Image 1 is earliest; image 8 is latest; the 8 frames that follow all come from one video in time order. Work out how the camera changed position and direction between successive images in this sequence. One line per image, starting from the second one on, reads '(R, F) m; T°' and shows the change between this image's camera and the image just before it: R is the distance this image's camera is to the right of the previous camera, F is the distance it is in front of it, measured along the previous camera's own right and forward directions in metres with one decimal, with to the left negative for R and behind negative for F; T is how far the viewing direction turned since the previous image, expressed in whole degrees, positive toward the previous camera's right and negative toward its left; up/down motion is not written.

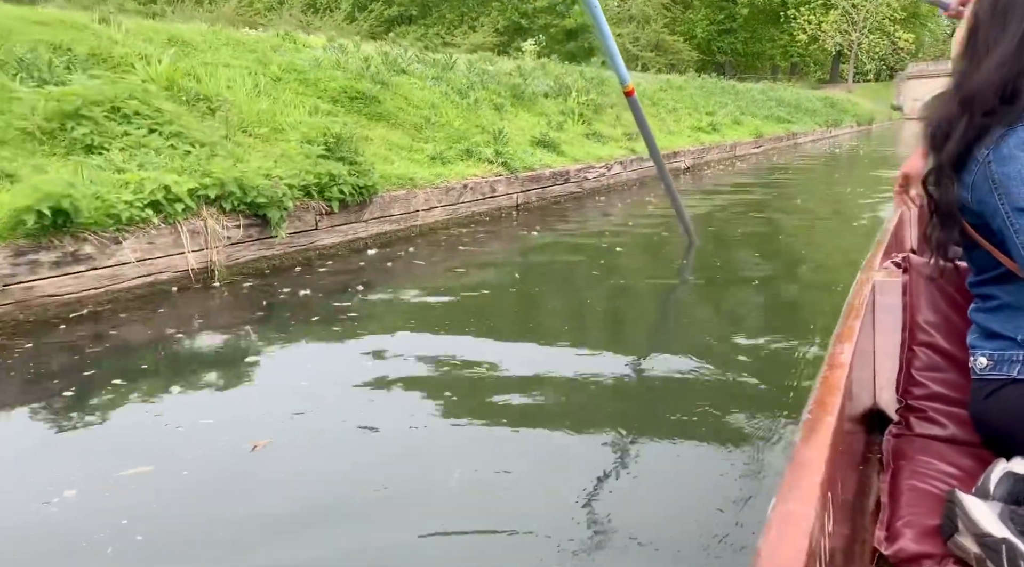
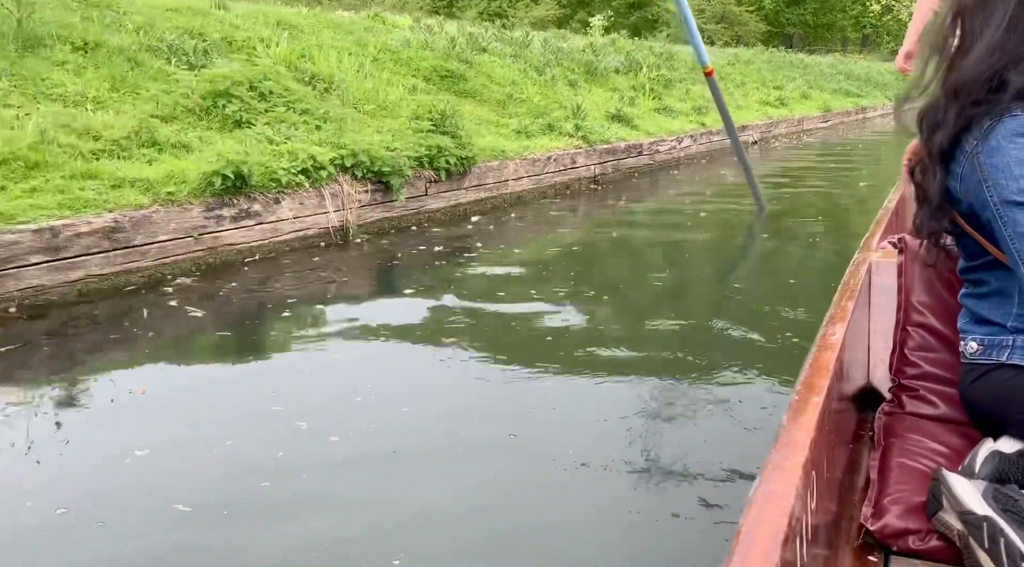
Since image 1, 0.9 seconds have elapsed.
(-0.2, -0.8) m; -4°
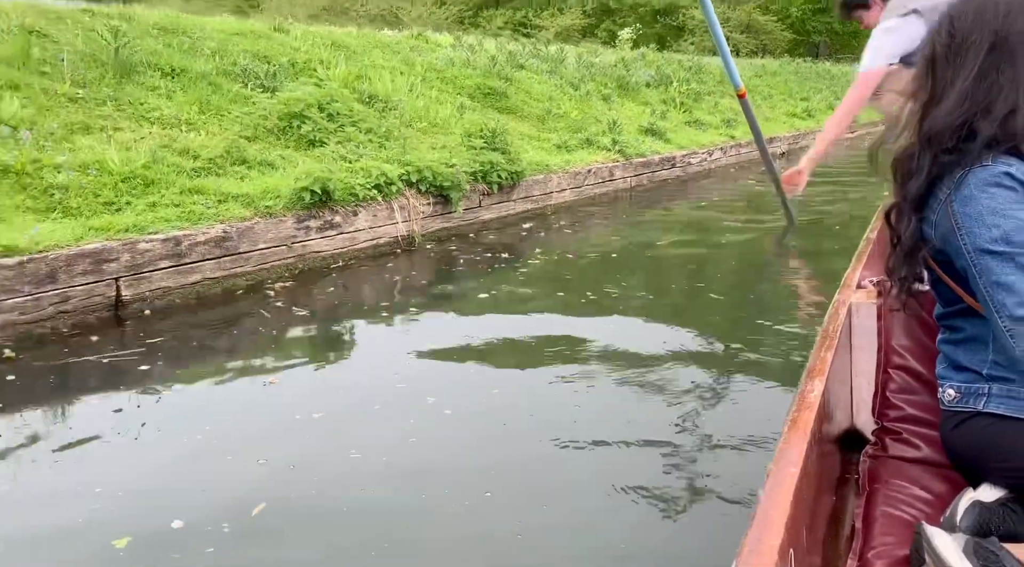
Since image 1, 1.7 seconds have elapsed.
(-0.2, -0.6) m; -2°
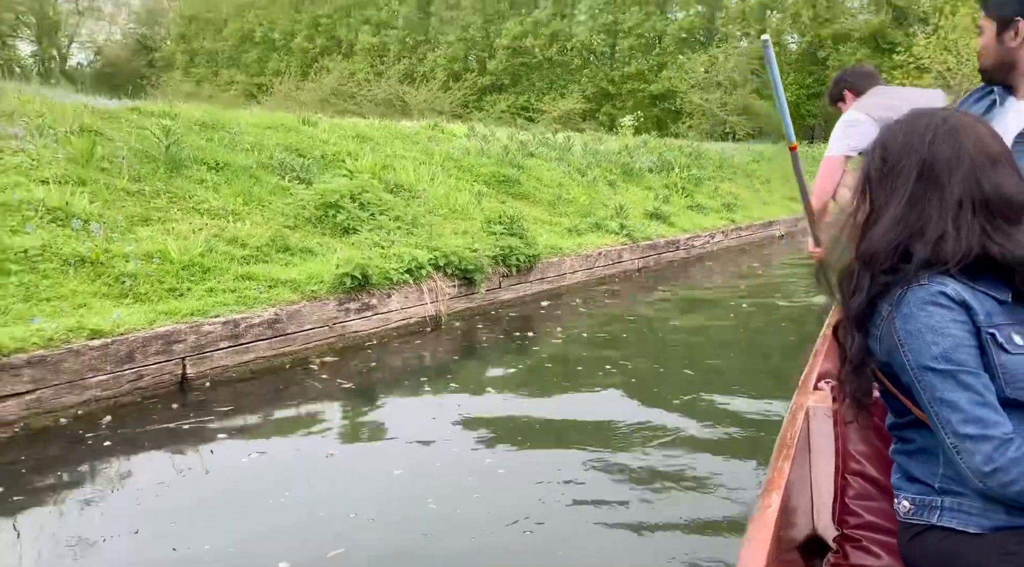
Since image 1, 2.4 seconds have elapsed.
(-0.2, -0.5) m; 0°
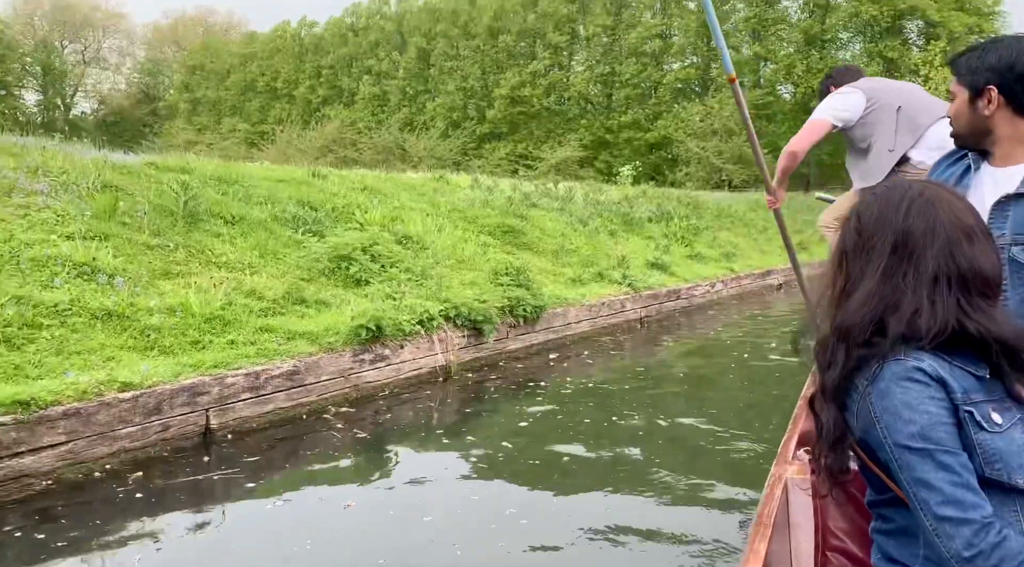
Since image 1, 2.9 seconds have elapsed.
(-0.1, -0.2) m; 0°
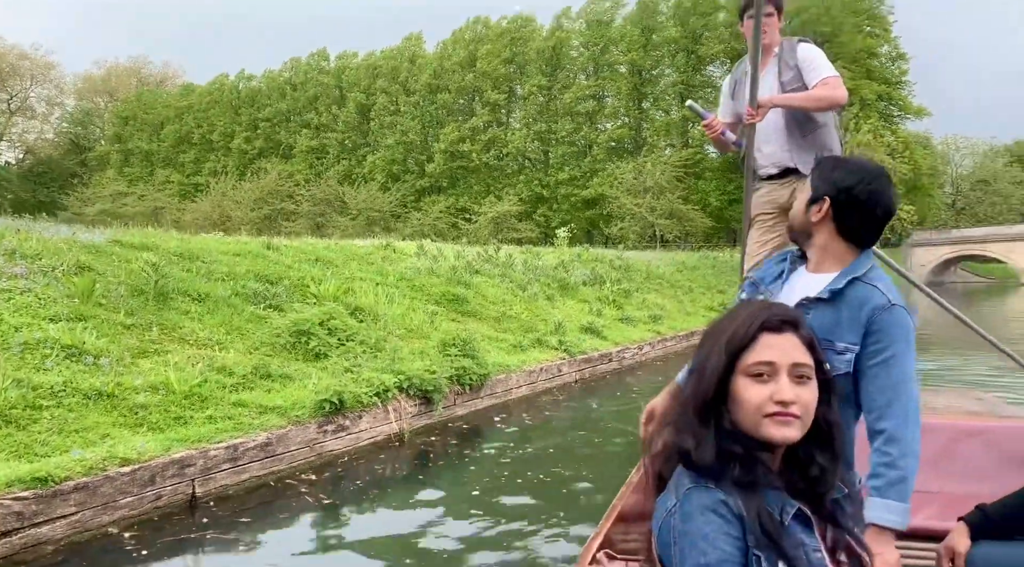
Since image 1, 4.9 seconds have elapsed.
(-0.1, -0.8) m; +4°
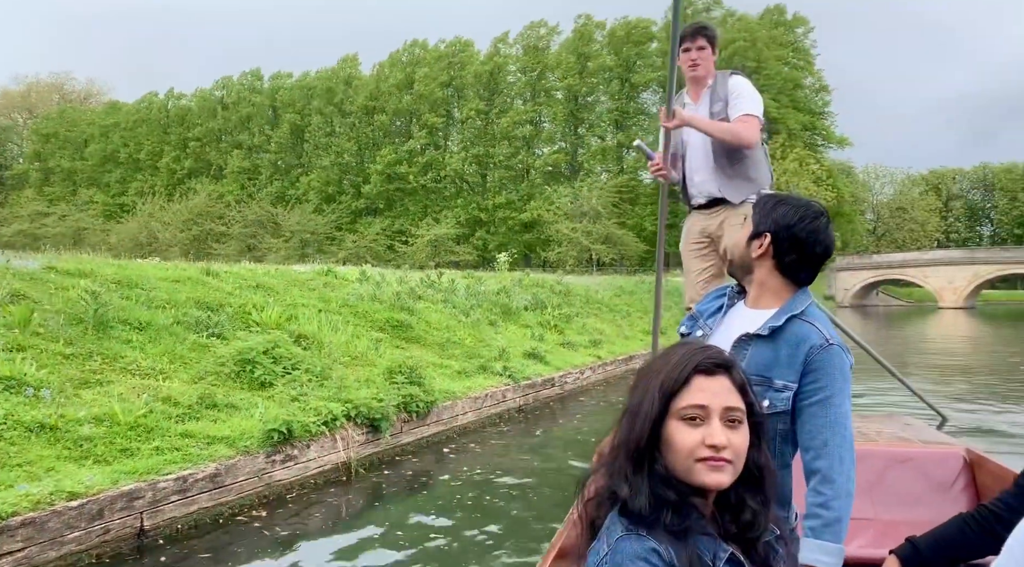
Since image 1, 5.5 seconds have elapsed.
(-0.1, -0.2) m; +4°
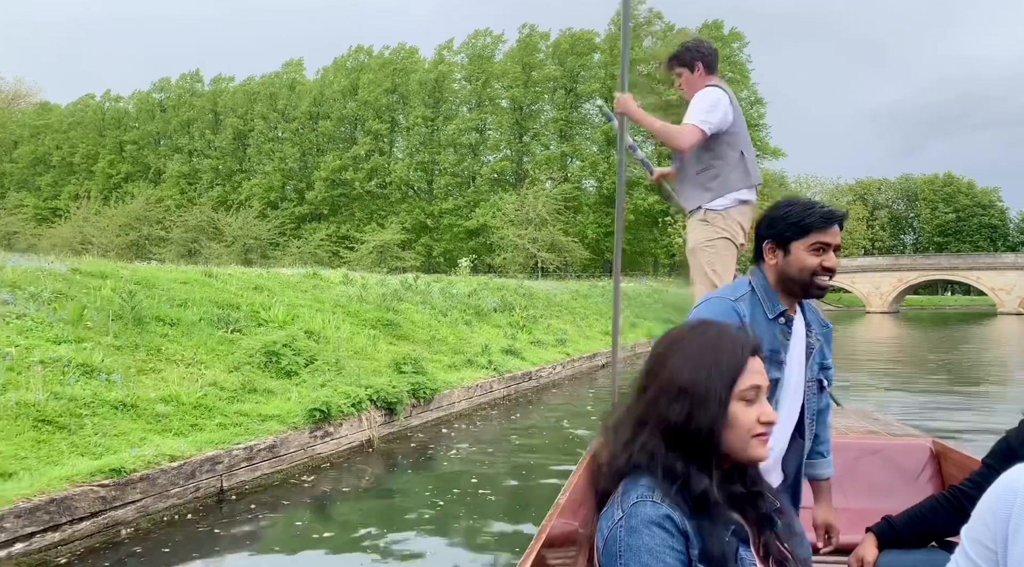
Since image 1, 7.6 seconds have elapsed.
(-0.6, -1.1) m; +4°
